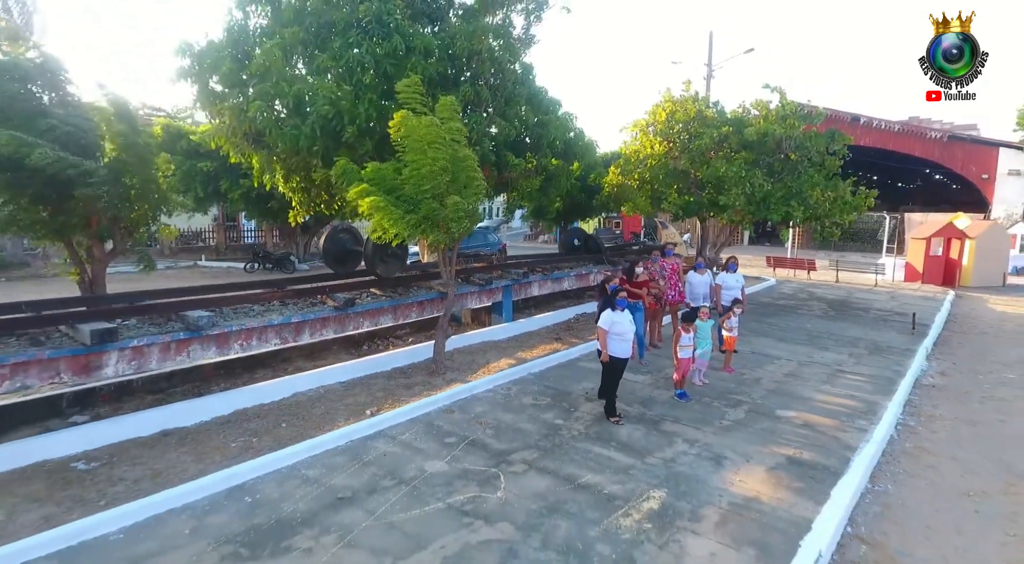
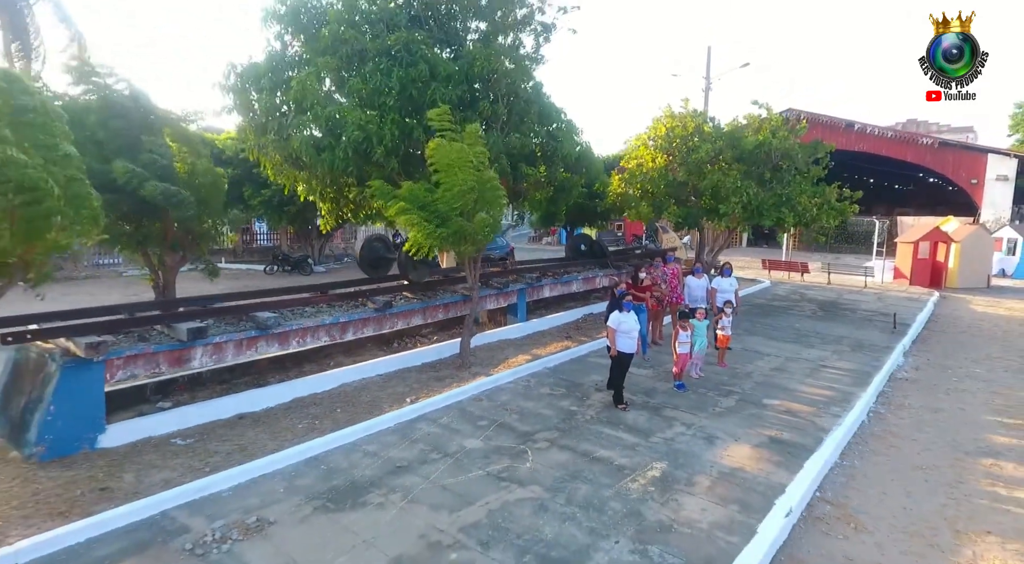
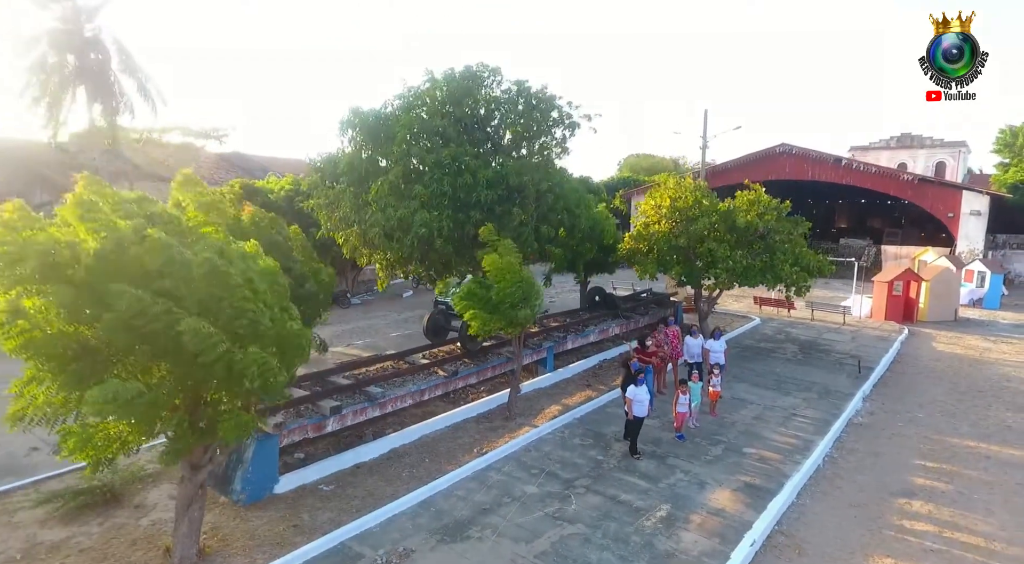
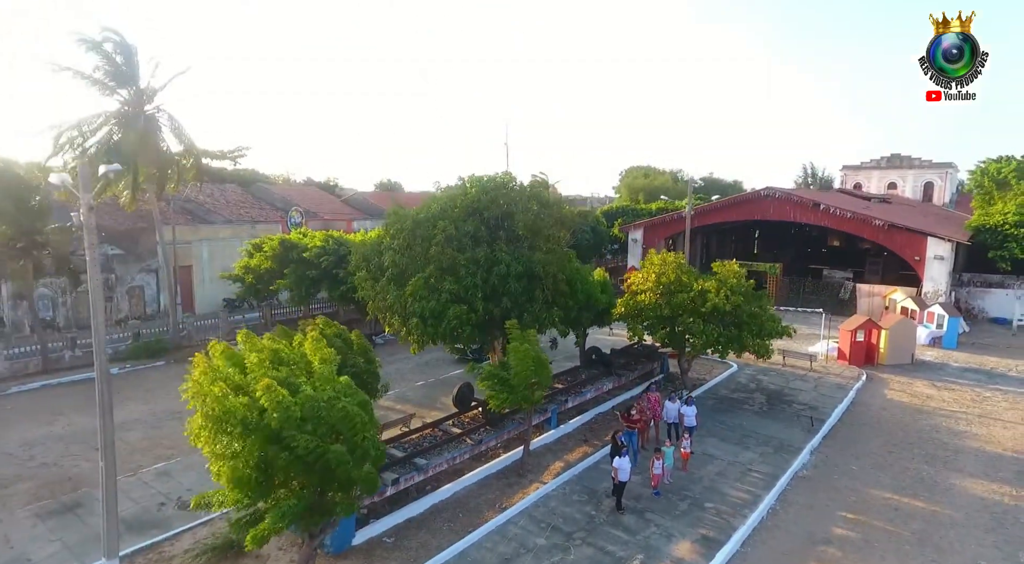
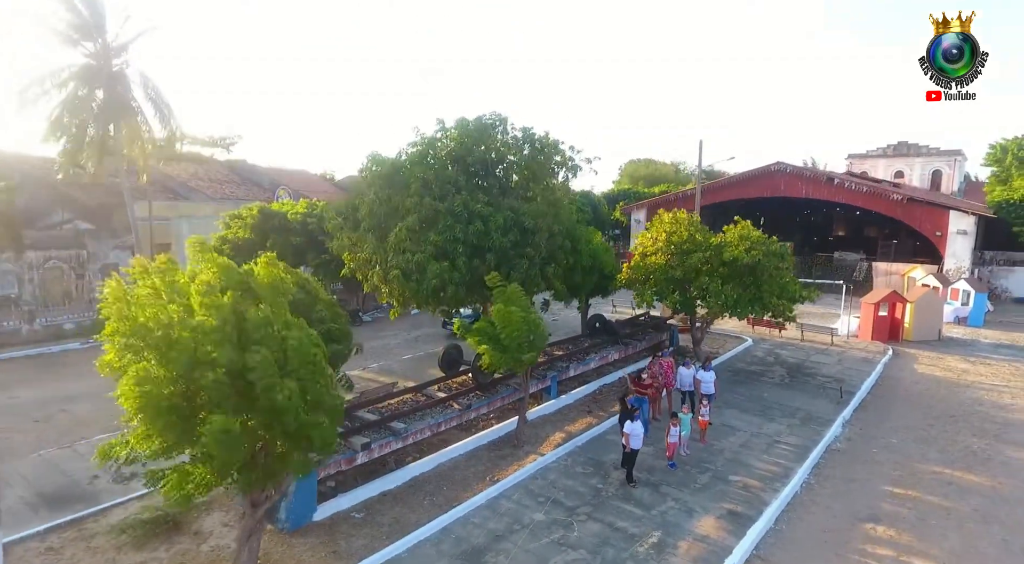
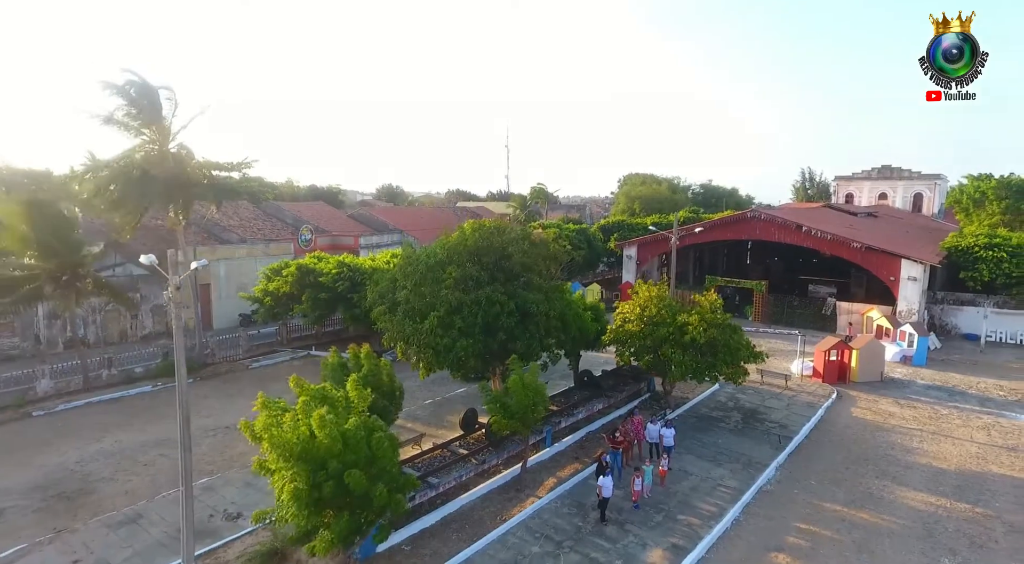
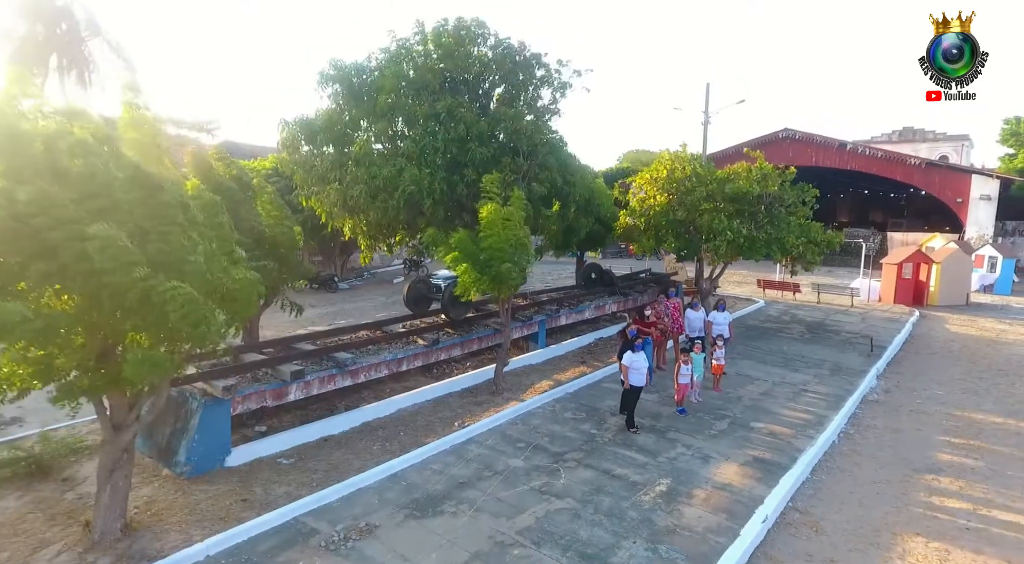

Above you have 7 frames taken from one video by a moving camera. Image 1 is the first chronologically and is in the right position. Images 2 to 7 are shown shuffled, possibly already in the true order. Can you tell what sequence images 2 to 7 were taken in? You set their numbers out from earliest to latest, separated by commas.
2, 7, 3, 5, 4, 6
